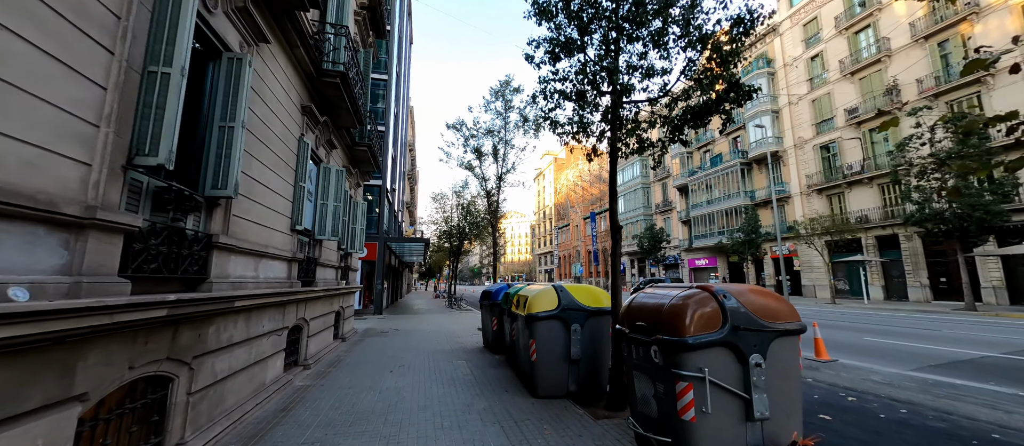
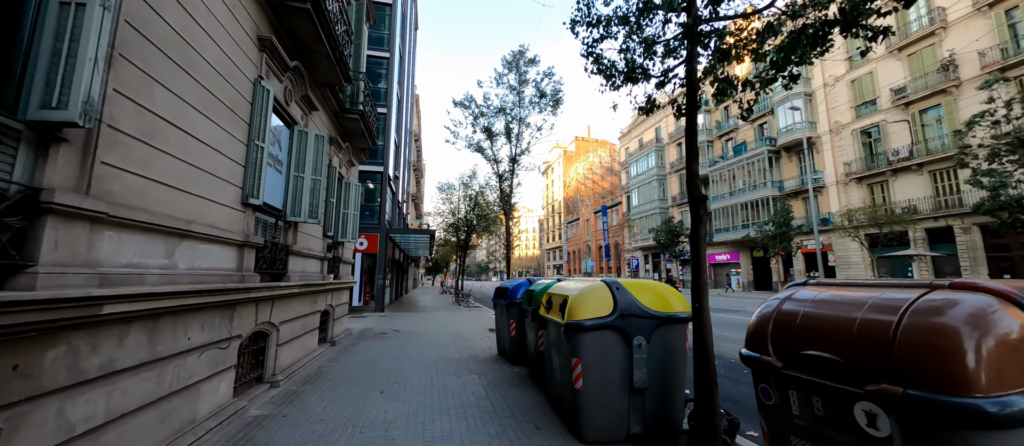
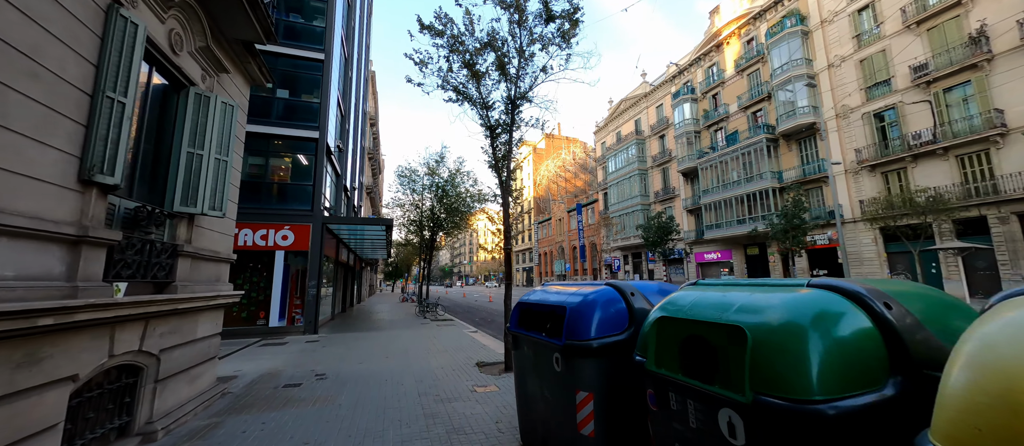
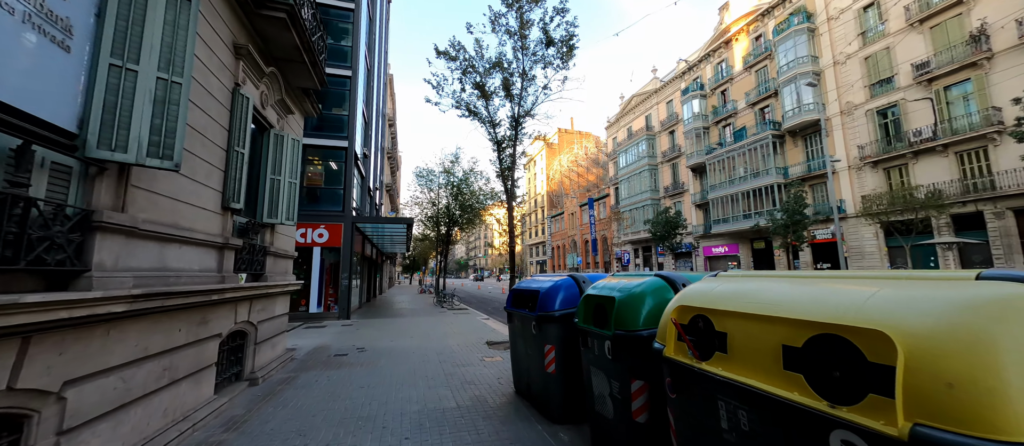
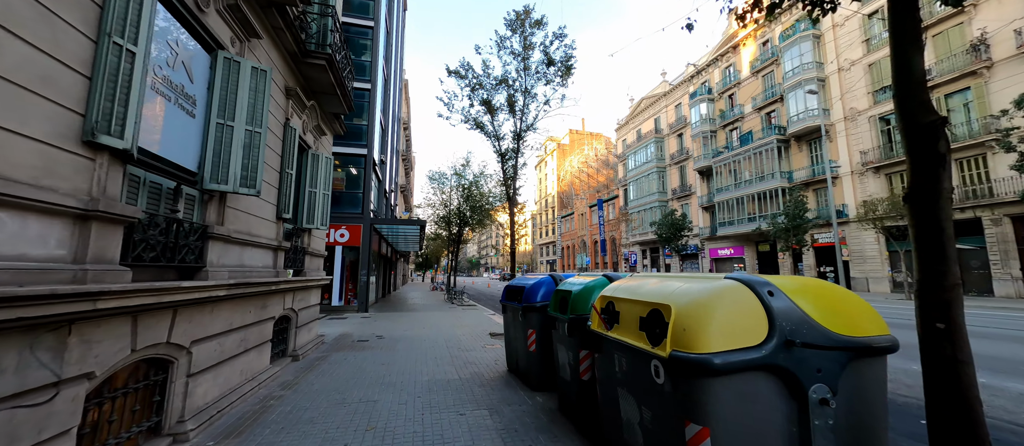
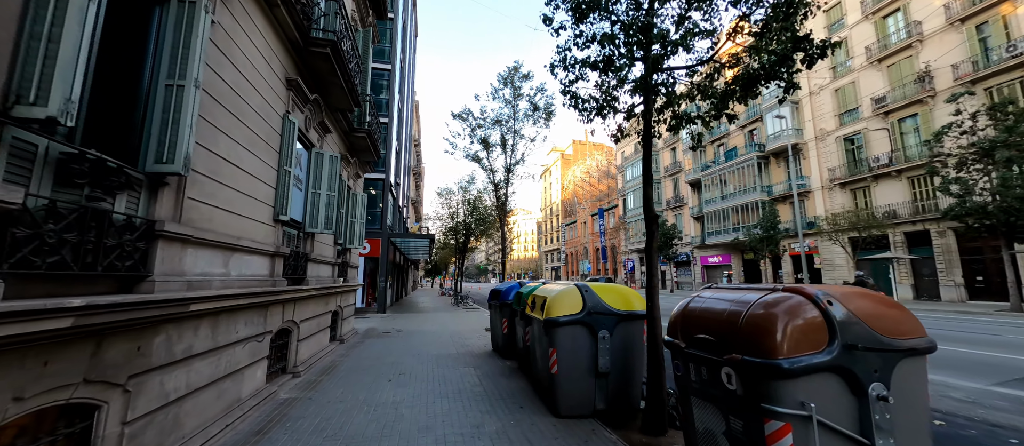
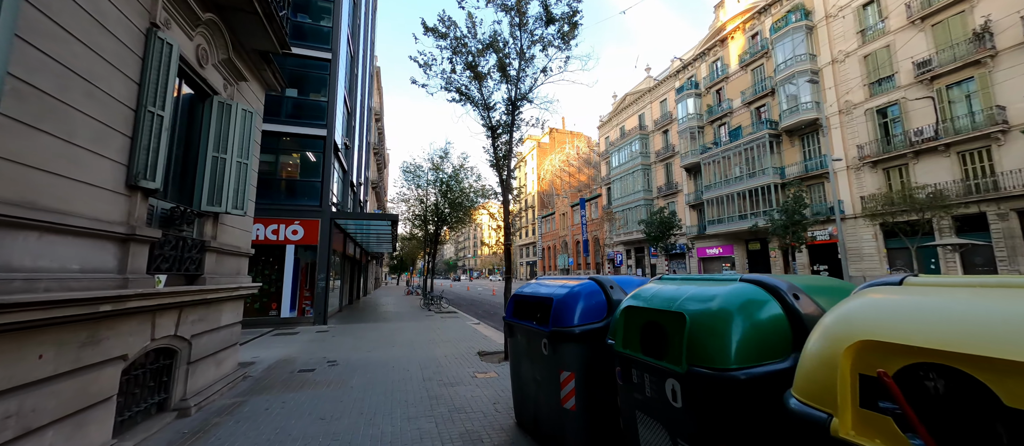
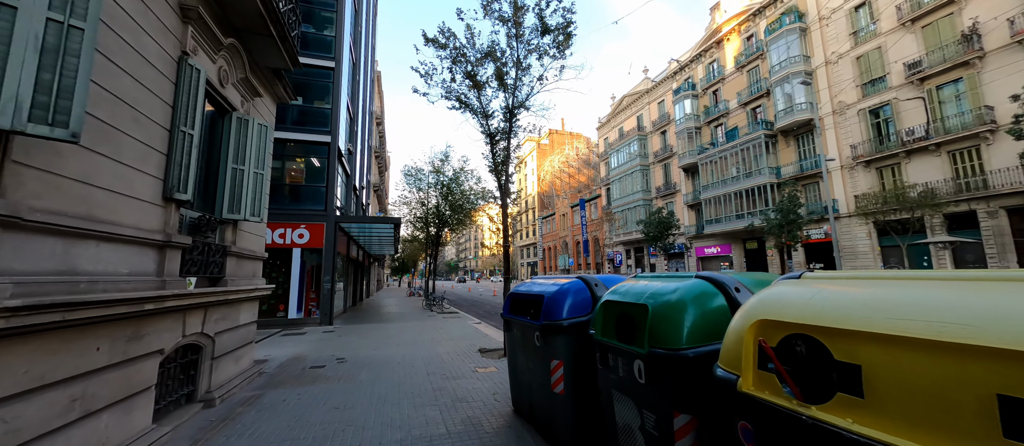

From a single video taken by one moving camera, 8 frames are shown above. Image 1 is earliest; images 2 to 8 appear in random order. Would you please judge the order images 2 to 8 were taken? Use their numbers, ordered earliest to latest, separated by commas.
6, 2, 5, 4, 8, 7, 3
